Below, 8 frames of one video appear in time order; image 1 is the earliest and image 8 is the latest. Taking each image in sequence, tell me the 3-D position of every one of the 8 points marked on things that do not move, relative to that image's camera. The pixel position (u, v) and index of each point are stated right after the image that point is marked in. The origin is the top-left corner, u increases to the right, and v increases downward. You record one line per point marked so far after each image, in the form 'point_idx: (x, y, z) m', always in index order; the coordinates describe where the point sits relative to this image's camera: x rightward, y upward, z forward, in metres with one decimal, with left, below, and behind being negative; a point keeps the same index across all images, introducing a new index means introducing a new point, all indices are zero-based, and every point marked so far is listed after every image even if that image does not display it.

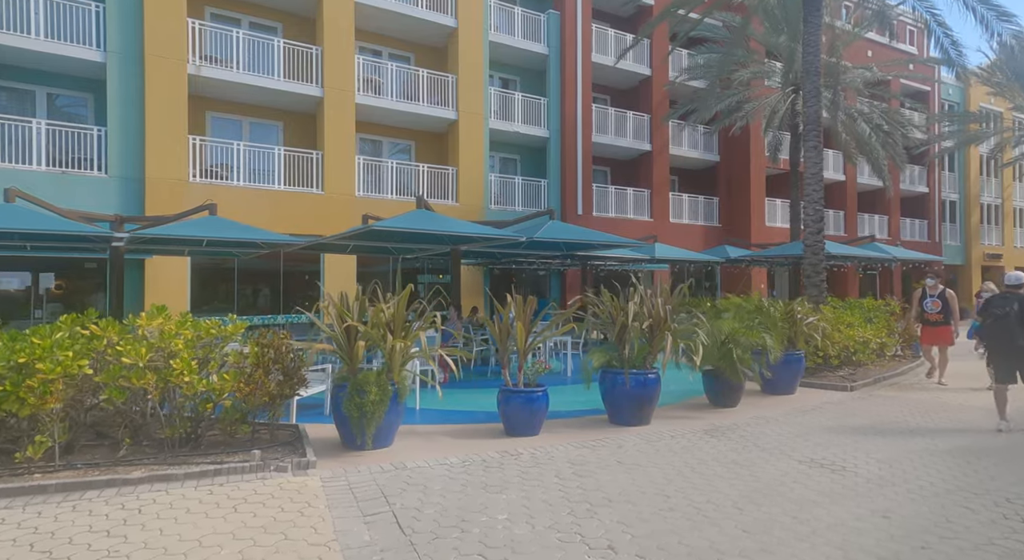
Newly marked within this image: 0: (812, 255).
0: (+6.0, +0.5, +12.0) m
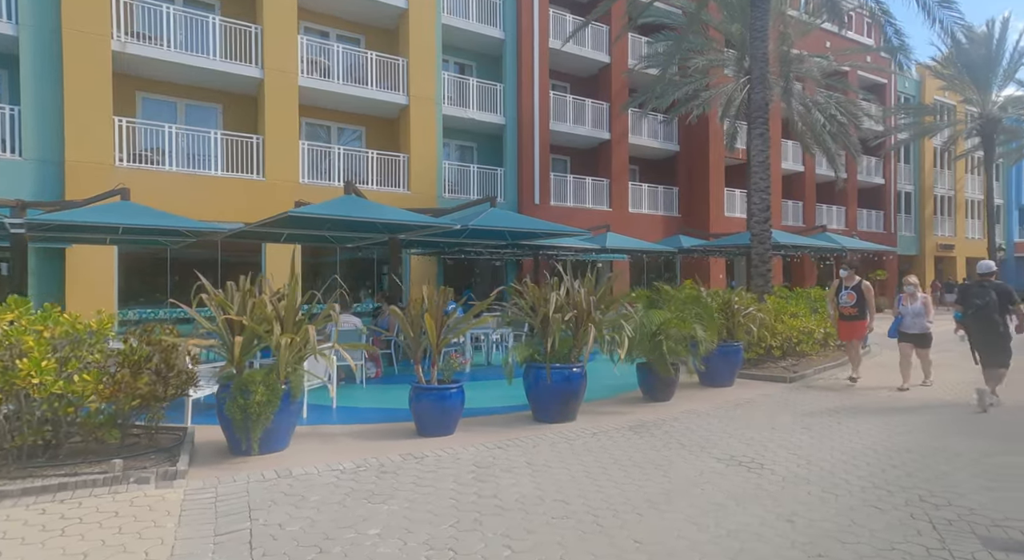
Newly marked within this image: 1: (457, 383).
0: (+4.9, +0.7, +11.9) m
1: (-0.5, -0.9, +5.5) m
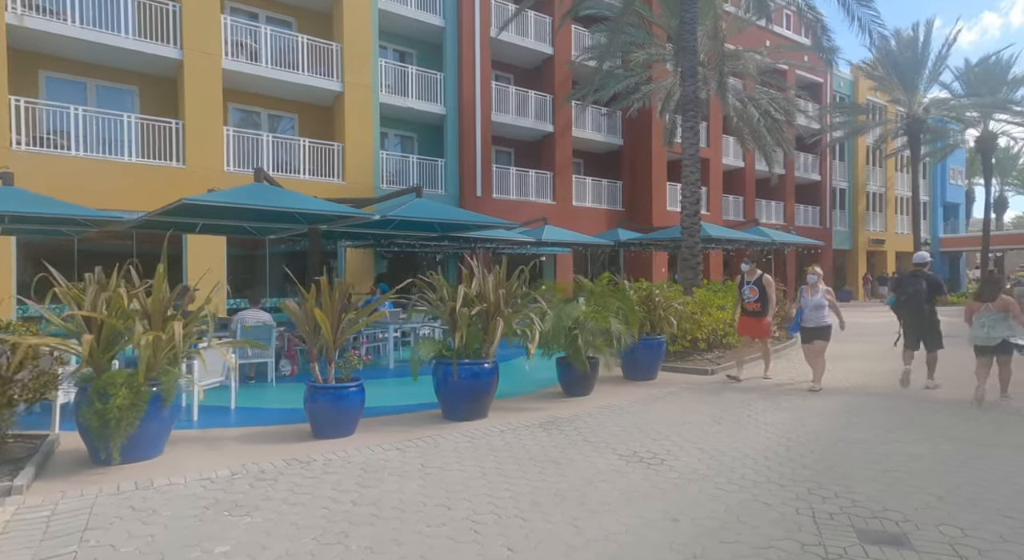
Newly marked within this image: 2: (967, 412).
0: (+3.5, +0.8, +12.1) m
1: (-1.3, -0.9, +5.2) m
2: (+5.0, -1.5, +6.7) m
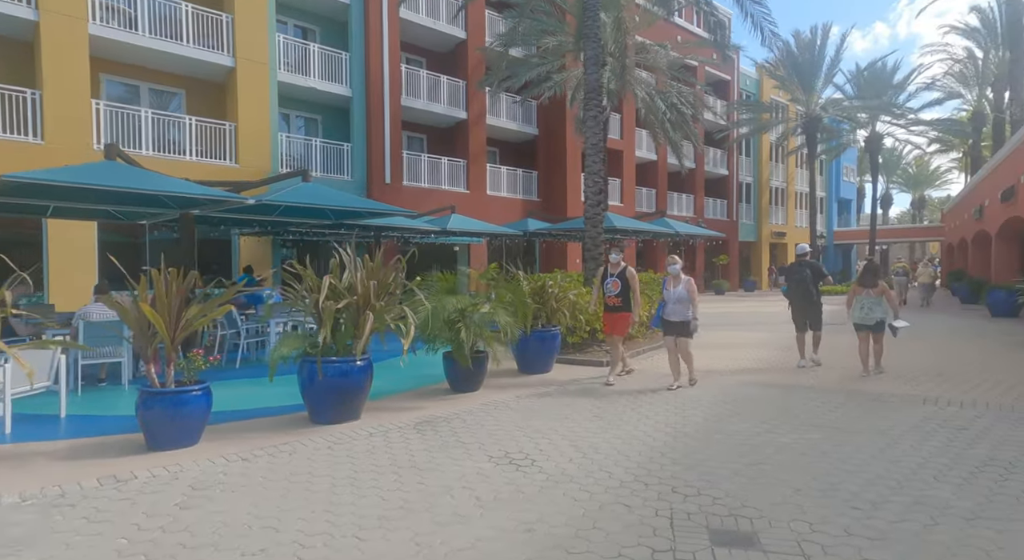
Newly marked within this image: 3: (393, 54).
0: (+1.6, +1.0, +12.0) m
1: (-2.4, -0.8, +4.7) m
2: (+3.7, -1.4, +7.0) m
3: (-3.8, +7.2, +19.3) m
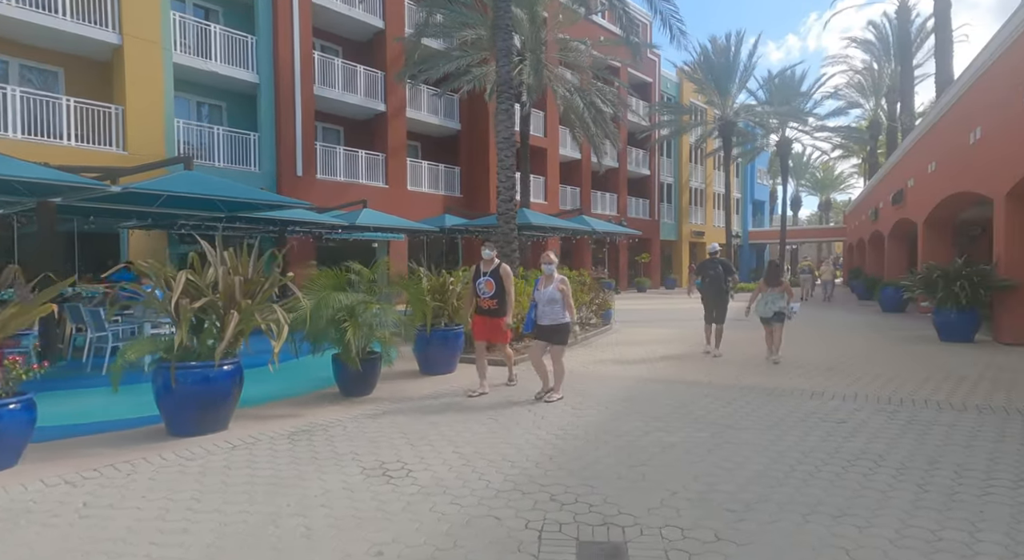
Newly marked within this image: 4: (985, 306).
0: (-0.1, +1.1, +11.8) m
1: (-3.3, -0.8, +4.1) m
2: (+2.5, -1.3, +7.0) m
3: (-6.3, +7.3, +18.4) m
4: (+9.3, -0.5, +11.8) m
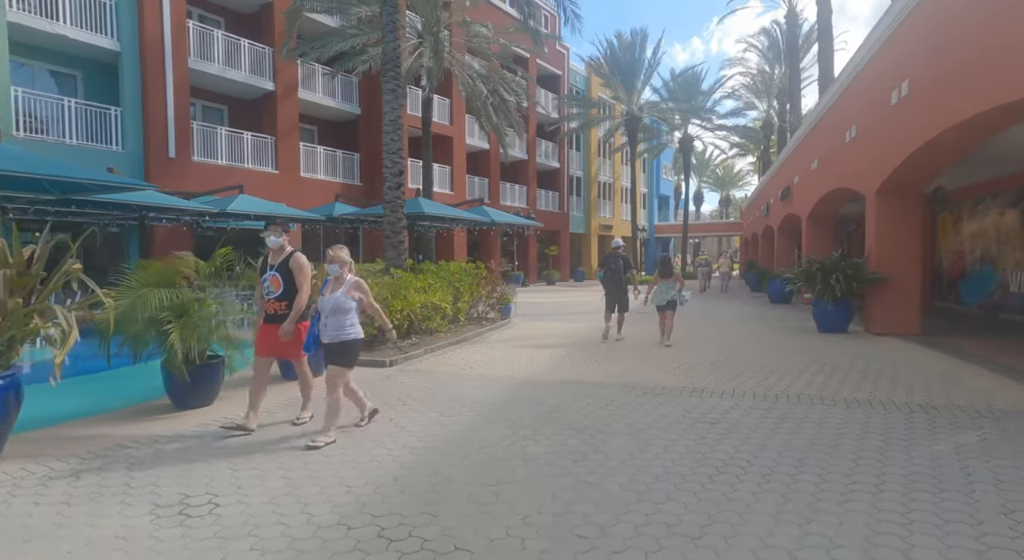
0: (-2.2, +1.2, +11.1) m
1: (-4.3, -0.8, +3.0) m
2: (+1.1, -1.3, +6.7) m
3: (-9.3, +7.5, +16.7) m
4: (+7.1, -0.4, +12.4) m
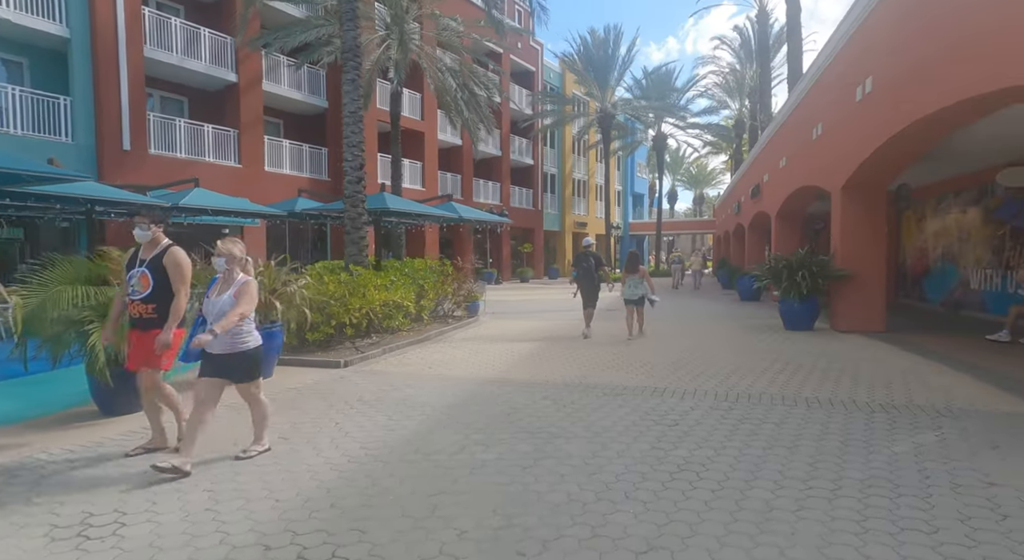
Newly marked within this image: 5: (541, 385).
0: (-2.9, +1.3, +10.7) m
1: (-4.6, -0.8, +2.6) m
2: (+0.6, -1.2, +6.5) m
3: (-10.1, +7.6, +16.0) m
4: (+6.4, -0.3, +12.4) m
5: (+0.3, -1.2, +7.0) m
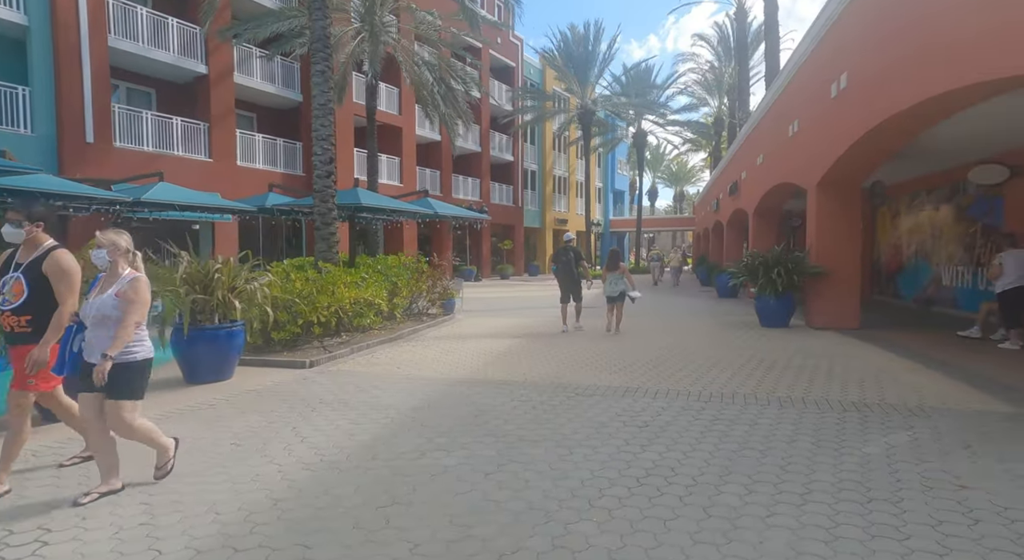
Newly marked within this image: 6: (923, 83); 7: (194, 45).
0: (-3.3, +1.3, +10.4) m
1: (-4.8, -0.8, +2.3) m
2: (+0.3, -1.2, +6.4) m
3: (-10.7, +7.7, +15.5) m
4: (+5.9, -0.2, +12.4) m
5: (0.0, -1.2, +6.9) m
6: (+5.3, +2.5, +7.7) m
7: (-9.7, +7.2, +18.5) m
